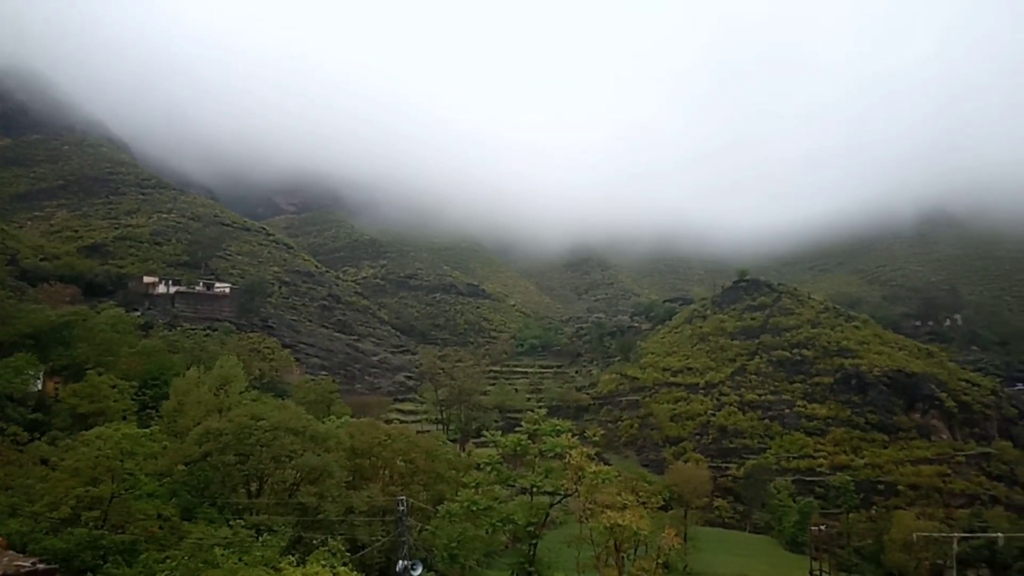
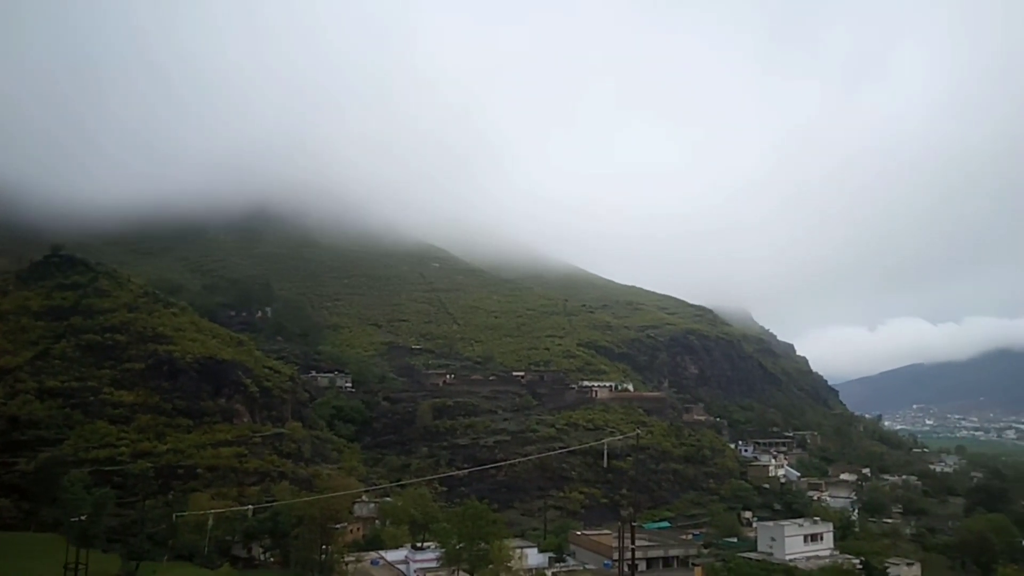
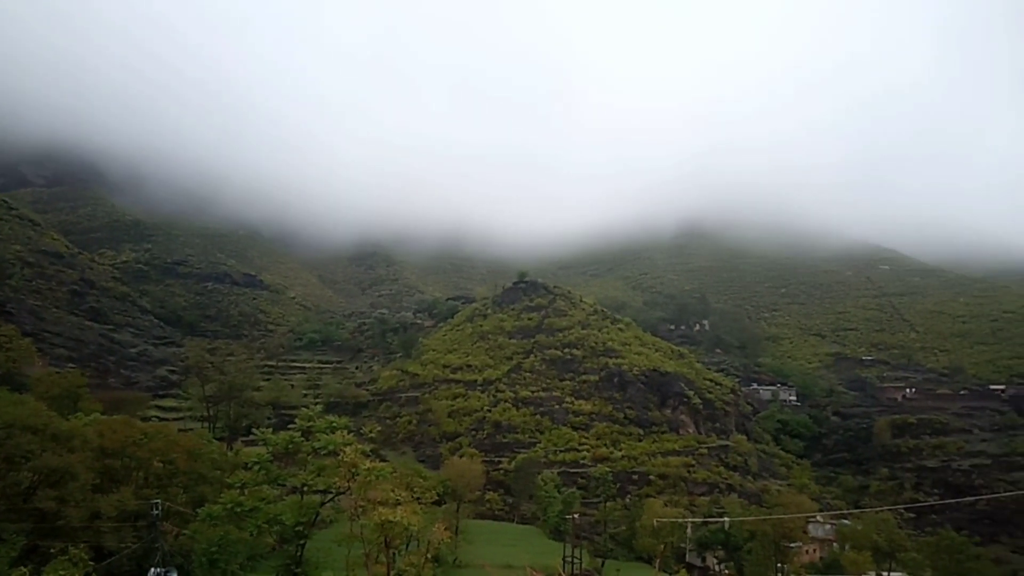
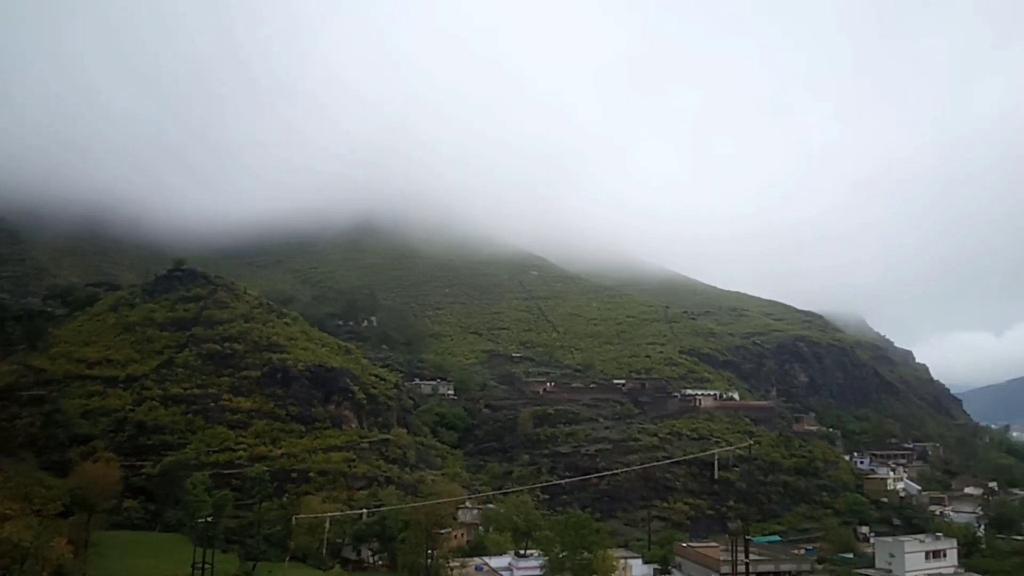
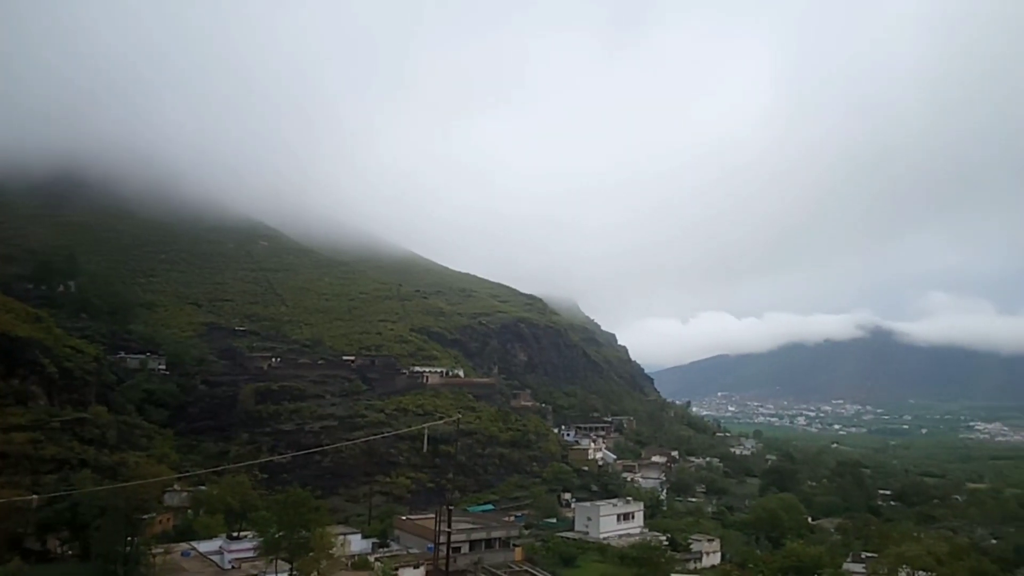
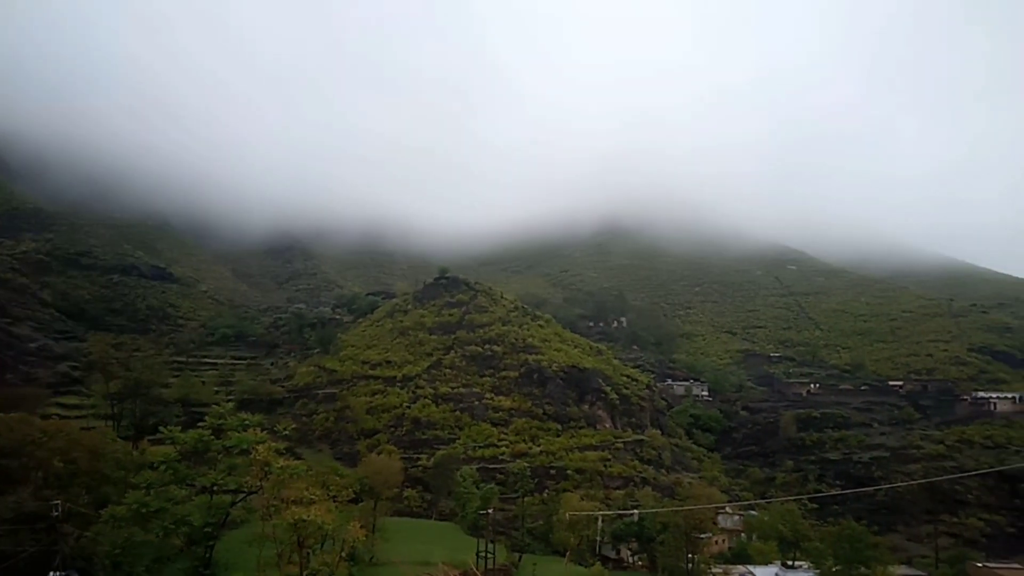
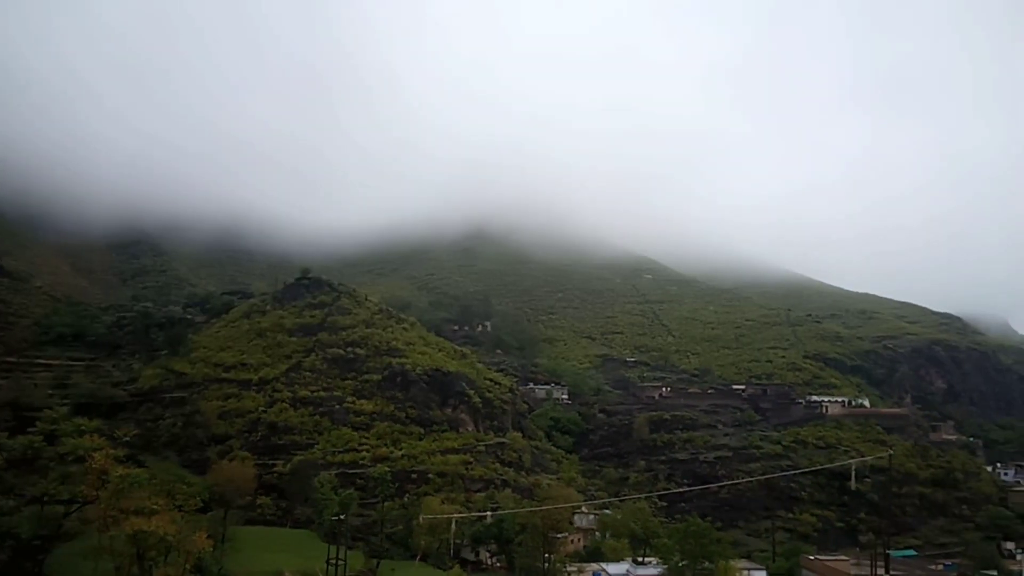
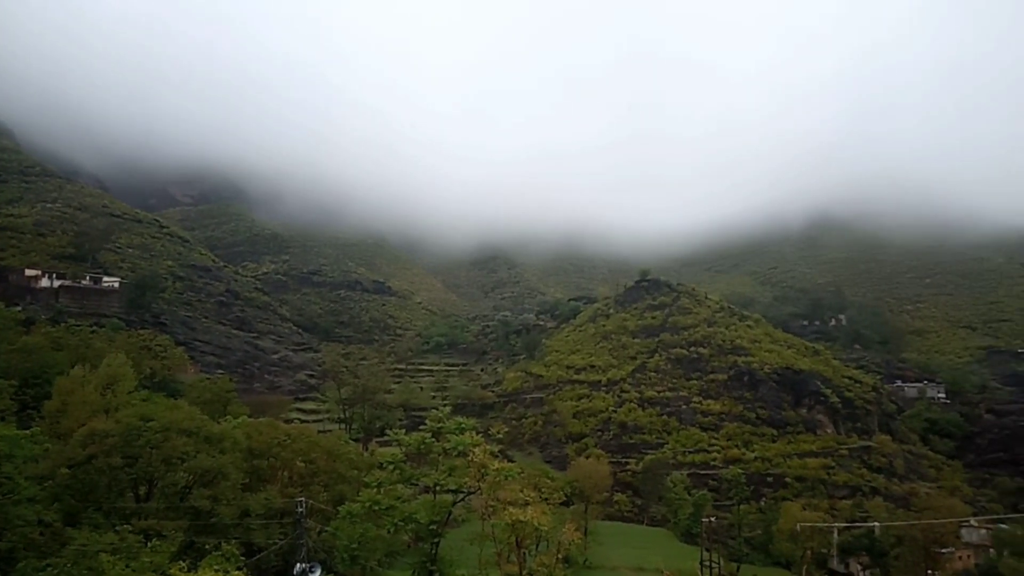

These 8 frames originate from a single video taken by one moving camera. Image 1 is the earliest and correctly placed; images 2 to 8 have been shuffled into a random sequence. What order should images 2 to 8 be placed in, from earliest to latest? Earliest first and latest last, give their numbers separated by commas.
8, 3, 6, 7, 4, 2, 5
